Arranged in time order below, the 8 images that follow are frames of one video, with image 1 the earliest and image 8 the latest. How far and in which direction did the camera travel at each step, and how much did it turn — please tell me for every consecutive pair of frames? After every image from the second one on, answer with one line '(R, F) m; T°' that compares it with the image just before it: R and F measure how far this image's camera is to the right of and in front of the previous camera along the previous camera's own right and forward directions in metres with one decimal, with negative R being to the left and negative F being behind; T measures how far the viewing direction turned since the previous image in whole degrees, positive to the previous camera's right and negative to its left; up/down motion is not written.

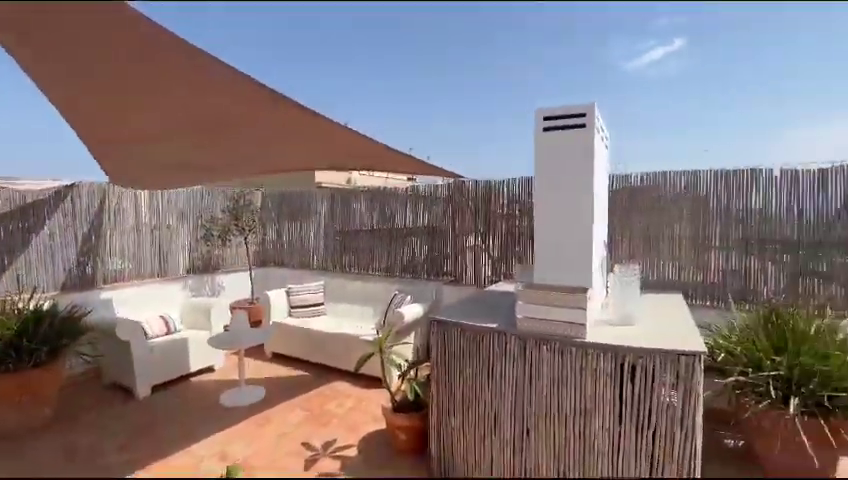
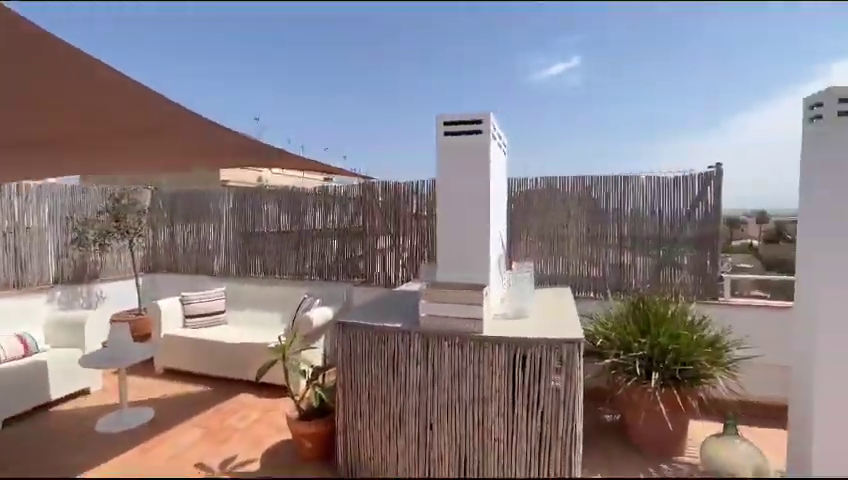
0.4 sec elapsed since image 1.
(+0.1, 0.0) m; +11°
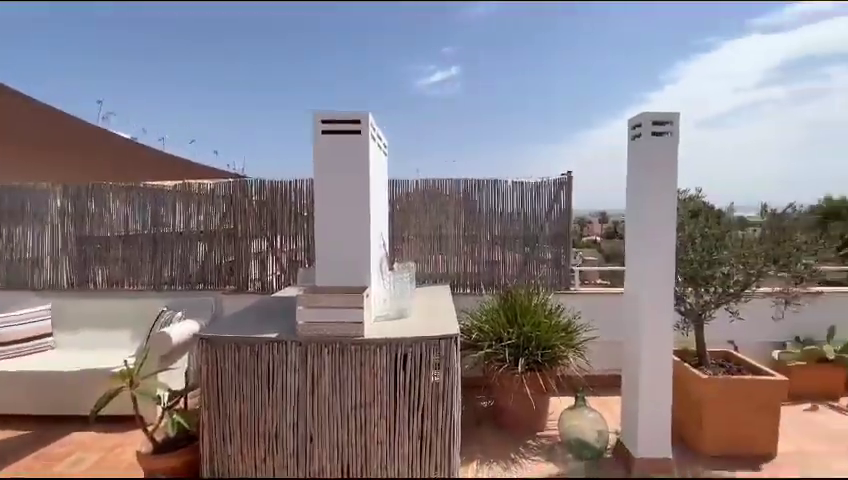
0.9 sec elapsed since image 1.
(+0.1, 0.0) m; +16°
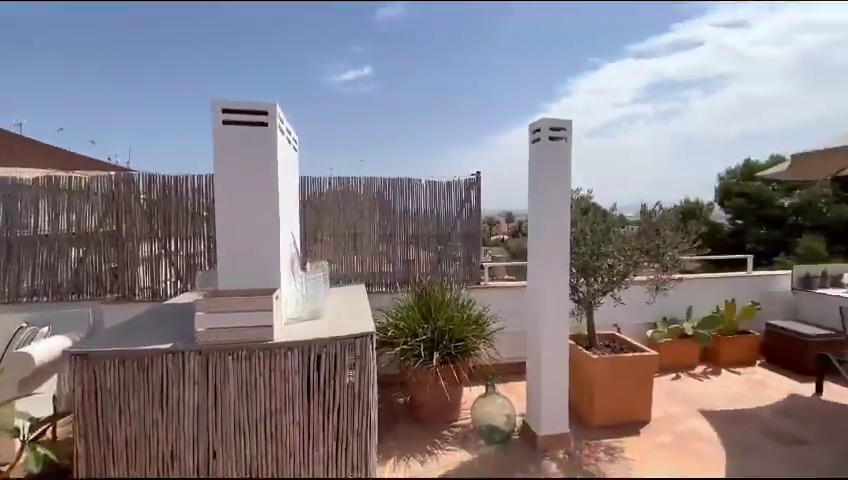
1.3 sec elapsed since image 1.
(0.0, 0.0) m; +12°
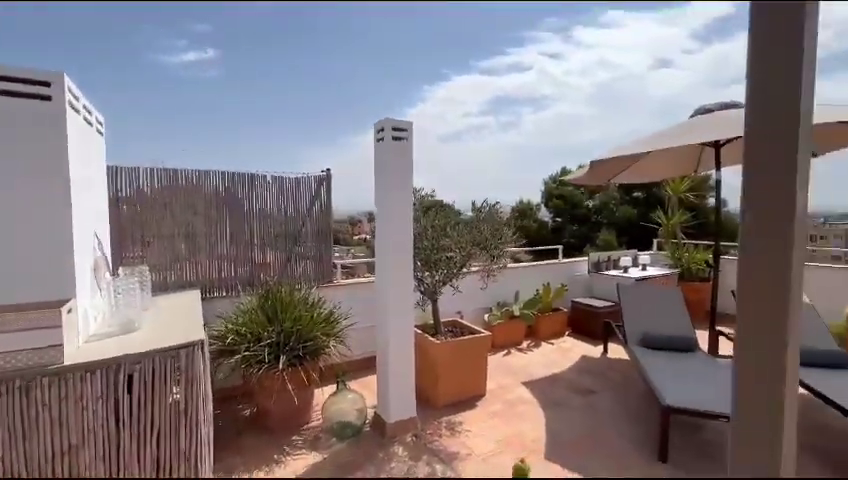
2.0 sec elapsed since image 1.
(+0.1, 0.0) m; +19°
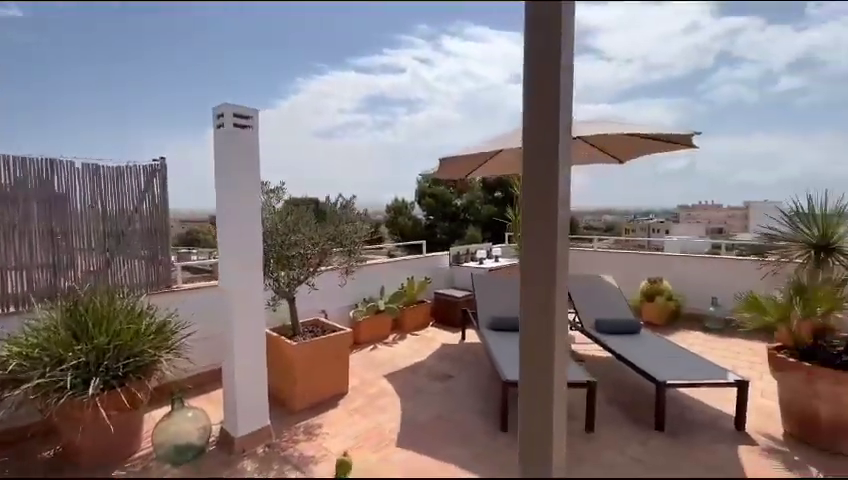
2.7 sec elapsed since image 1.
(+0.2, 0.0) m; +17°
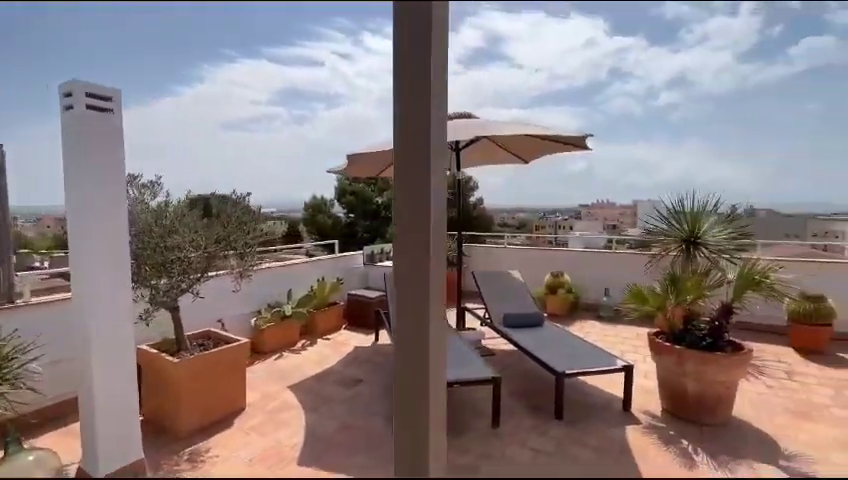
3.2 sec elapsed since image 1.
(+0.2, +0.1) m; +11°
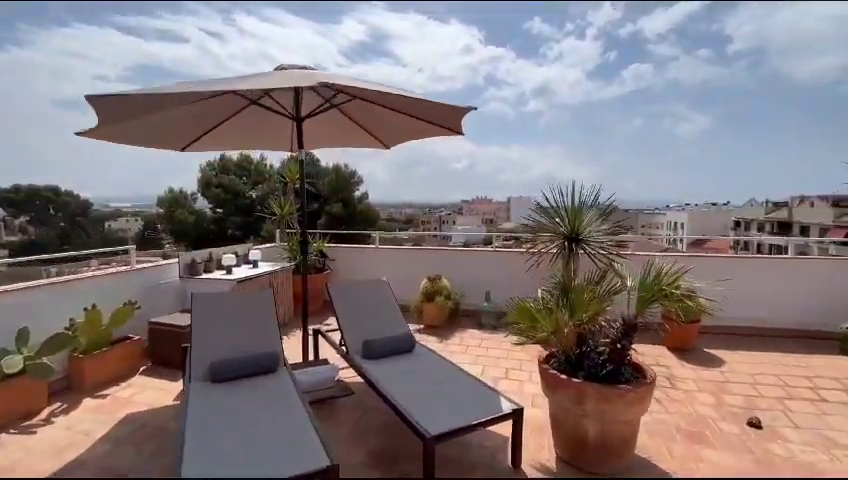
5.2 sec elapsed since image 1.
(+0.5, +1.2) m; +16°
